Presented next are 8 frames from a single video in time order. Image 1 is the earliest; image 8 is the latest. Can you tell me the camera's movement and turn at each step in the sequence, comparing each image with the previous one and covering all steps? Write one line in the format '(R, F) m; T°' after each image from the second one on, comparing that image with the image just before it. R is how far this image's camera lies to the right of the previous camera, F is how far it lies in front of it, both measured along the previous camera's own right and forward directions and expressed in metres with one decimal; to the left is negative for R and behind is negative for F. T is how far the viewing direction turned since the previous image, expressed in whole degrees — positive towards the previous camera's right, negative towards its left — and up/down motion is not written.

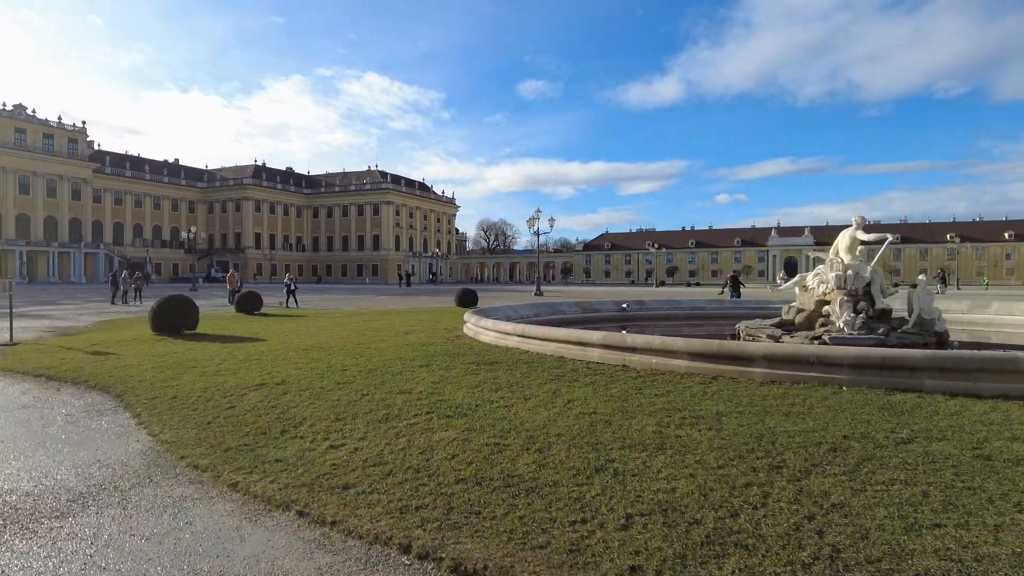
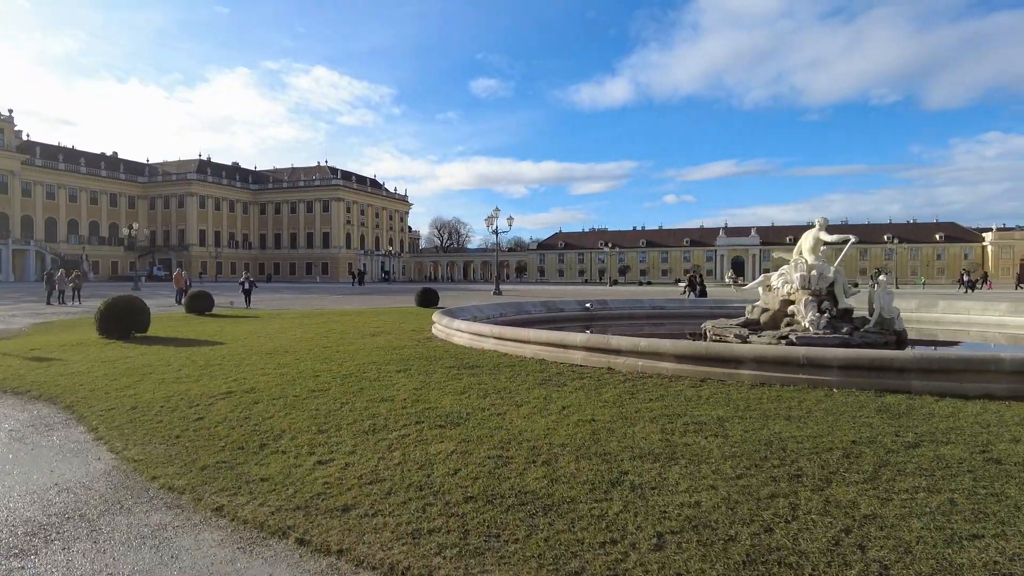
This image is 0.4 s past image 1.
(-0.4, +0.3) m; +4°
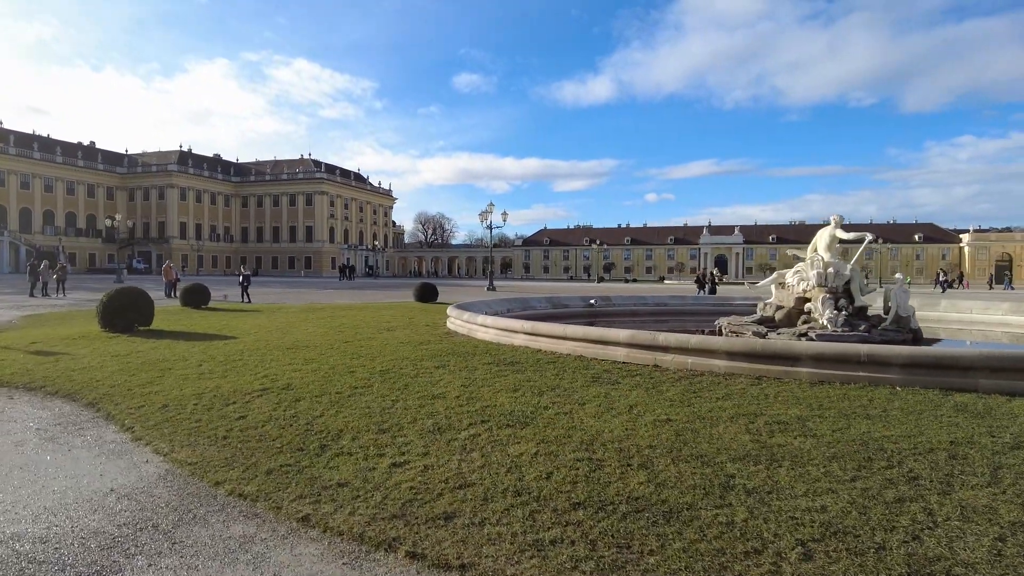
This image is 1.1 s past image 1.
(-0.8, +0.3) m; +2°
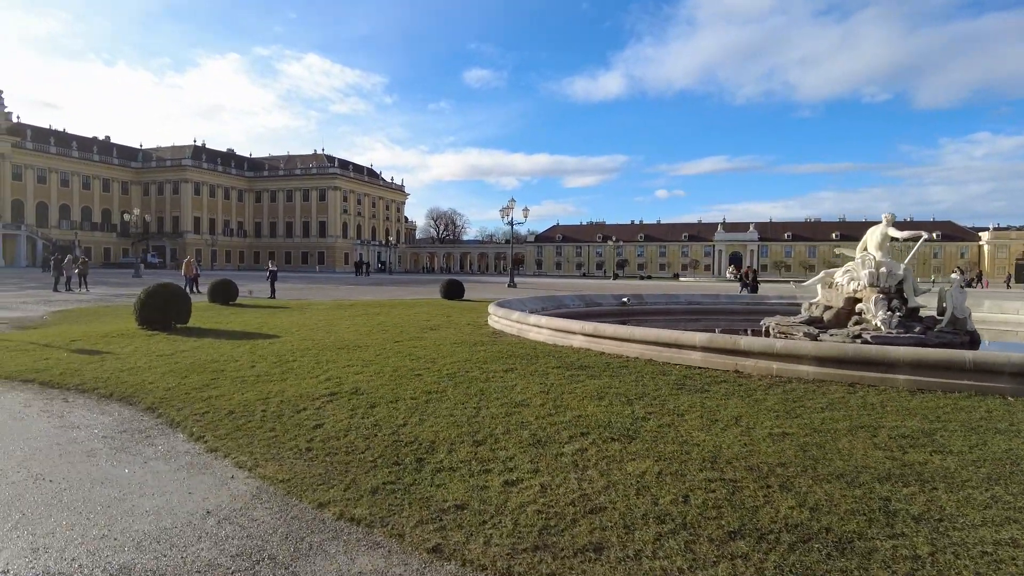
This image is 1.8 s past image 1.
(-0.8, +0.4) m; -1°
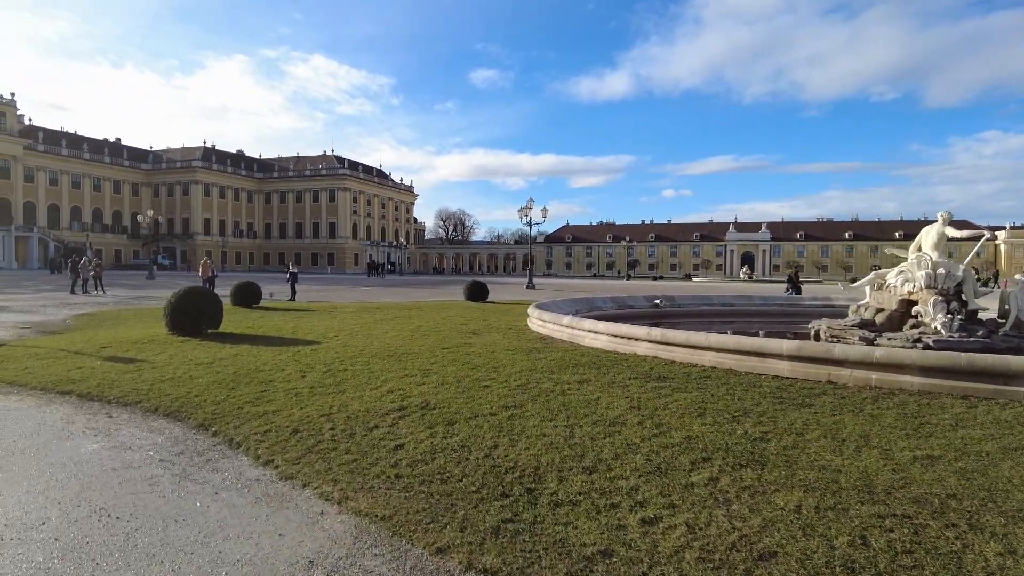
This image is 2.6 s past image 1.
(-0.8, +0.6) m; 0°
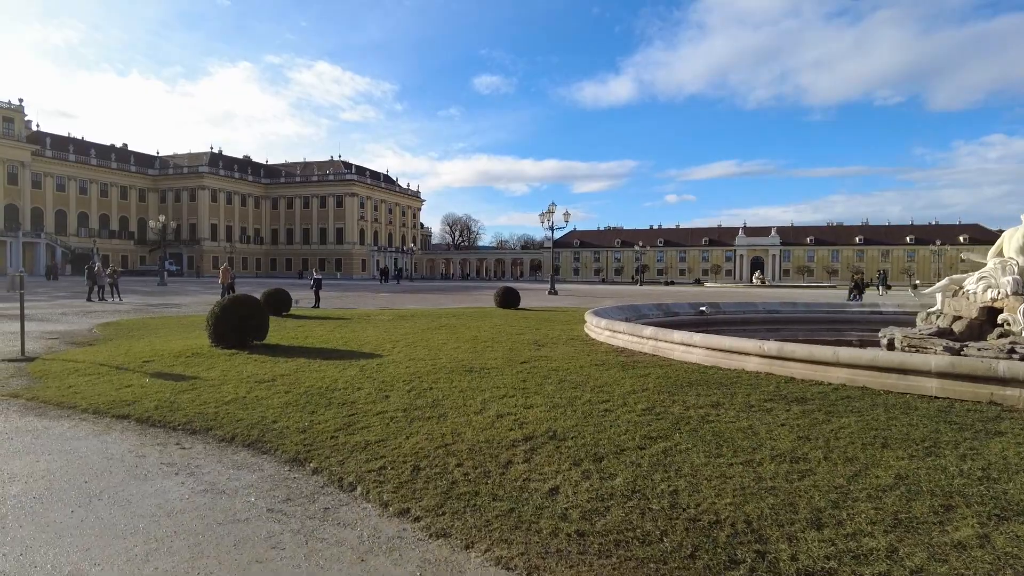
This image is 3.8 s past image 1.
(-1.2, +0.9) m; 0°
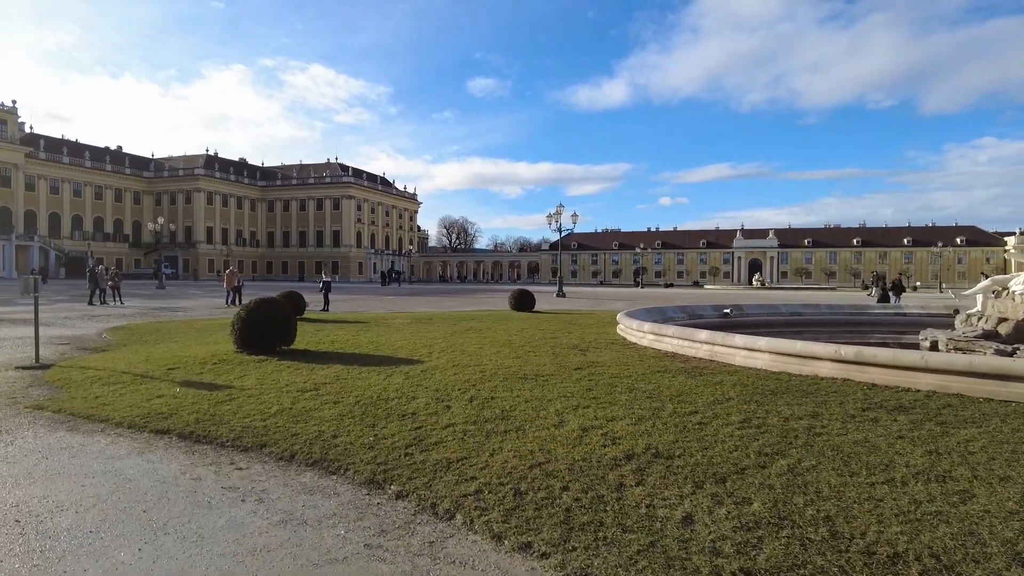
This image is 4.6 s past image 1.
(-0.8, +0.5) m; +1°
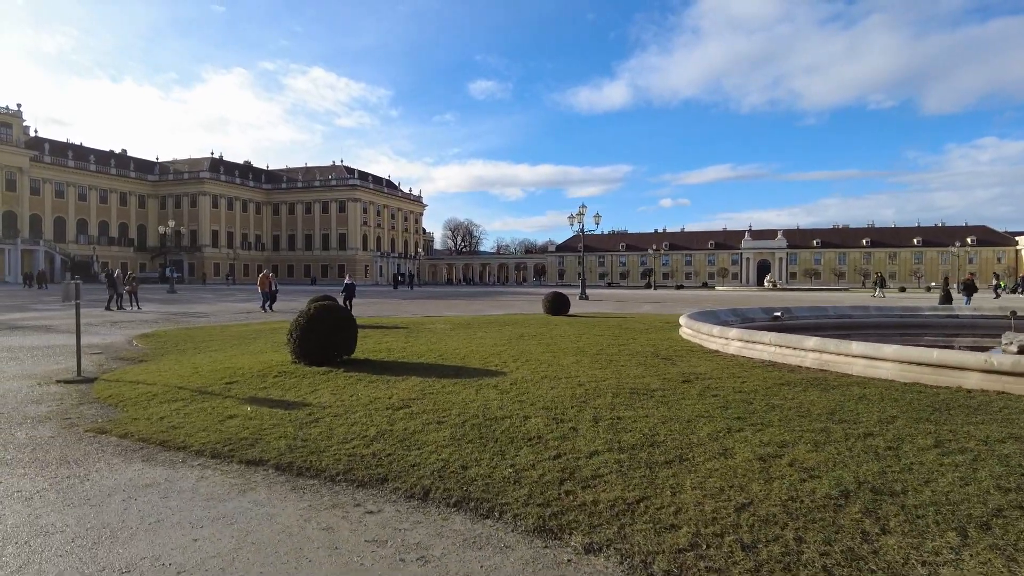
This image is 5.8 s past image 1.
(-1.2, +0.8) m; 0°
